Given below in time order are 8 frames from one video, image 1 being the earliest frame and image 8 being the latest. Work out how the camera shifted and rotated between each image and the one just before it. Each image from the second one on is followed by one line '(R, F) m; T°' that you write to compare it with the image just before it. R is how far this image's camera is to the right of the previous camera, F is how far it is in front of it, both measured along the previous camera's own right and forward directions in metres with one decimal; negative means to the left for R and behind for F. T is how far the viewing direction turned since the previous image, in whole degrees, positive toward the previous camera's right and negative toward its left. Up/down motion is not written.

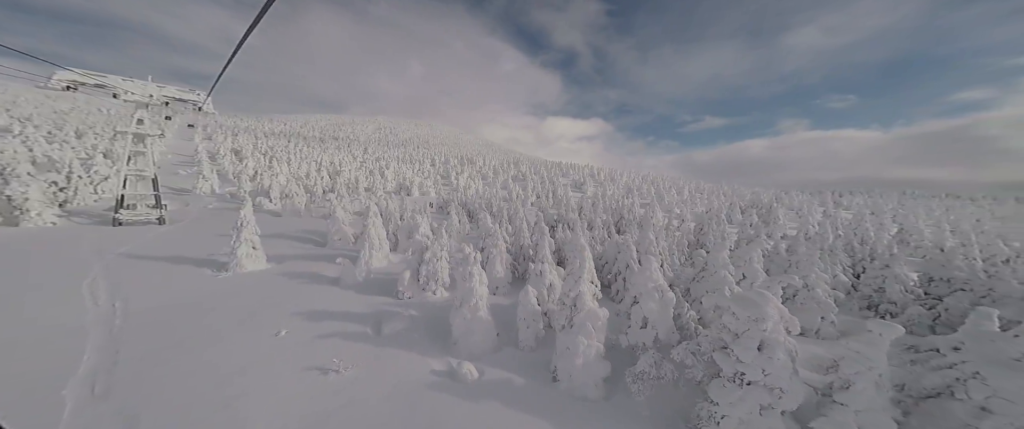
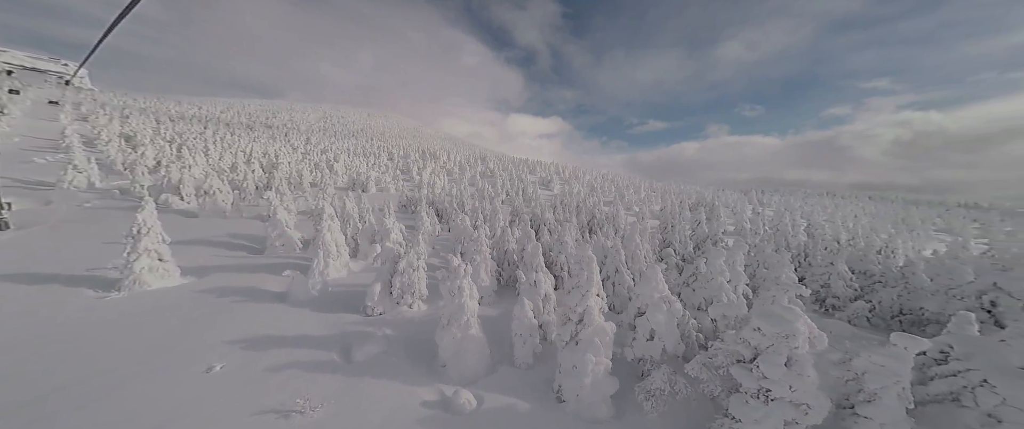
(-1.5, +1.3) m; +8°
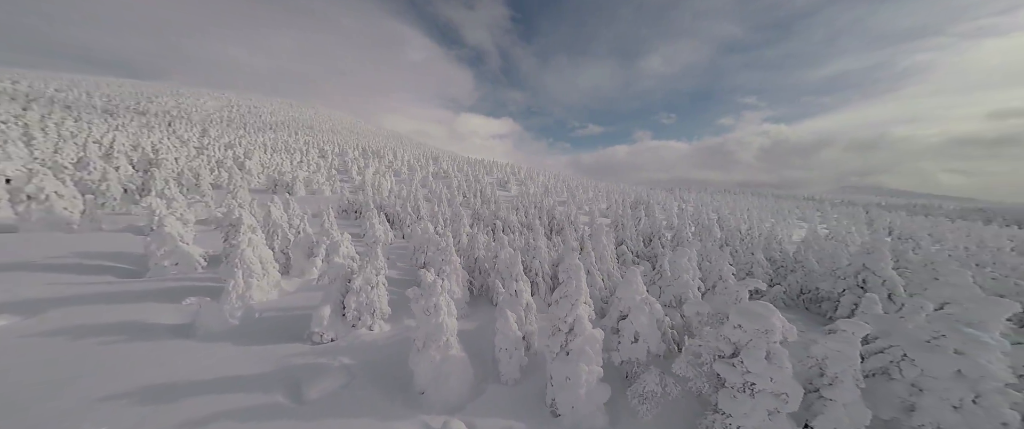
(-1.4, +0.7) m; +10°
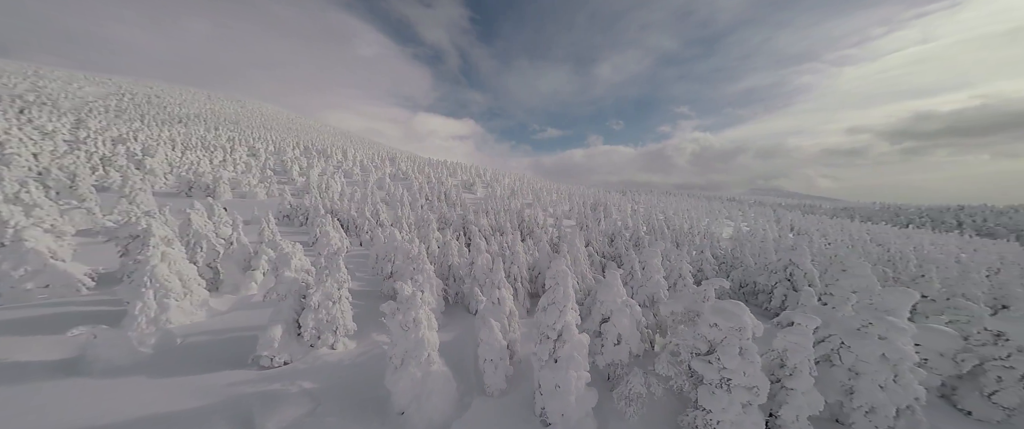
(-0.9, +0.2) m; +7°
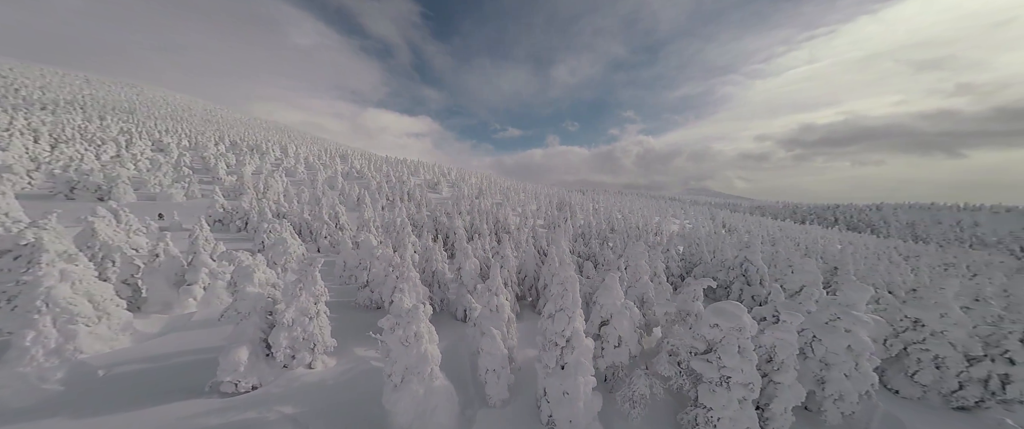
(-1.6, +0.4) m; +7°
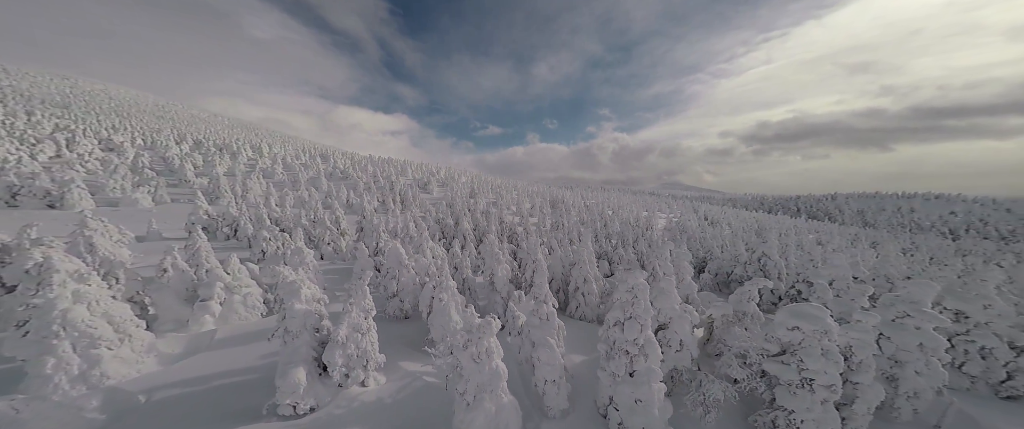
(-2.7, +0.6) m; +2°
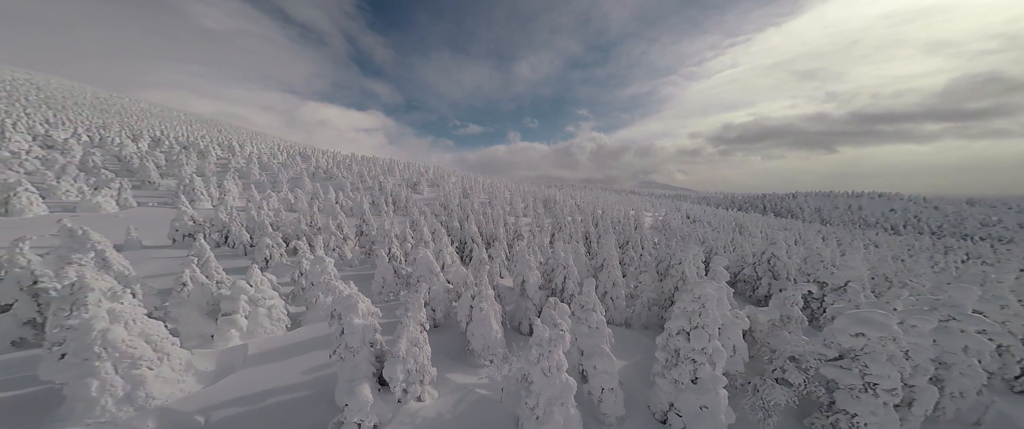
(-2.8, +0.1) m; +2°
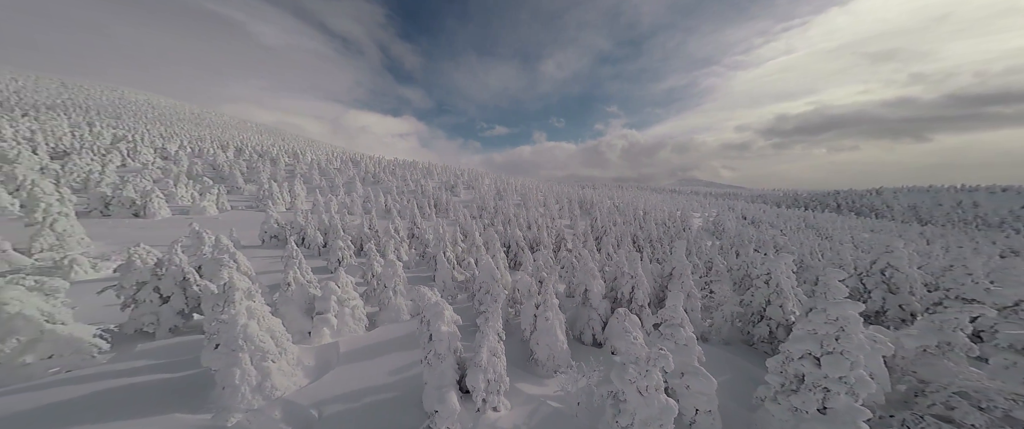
(-1.7, +0.1) m; -8°
